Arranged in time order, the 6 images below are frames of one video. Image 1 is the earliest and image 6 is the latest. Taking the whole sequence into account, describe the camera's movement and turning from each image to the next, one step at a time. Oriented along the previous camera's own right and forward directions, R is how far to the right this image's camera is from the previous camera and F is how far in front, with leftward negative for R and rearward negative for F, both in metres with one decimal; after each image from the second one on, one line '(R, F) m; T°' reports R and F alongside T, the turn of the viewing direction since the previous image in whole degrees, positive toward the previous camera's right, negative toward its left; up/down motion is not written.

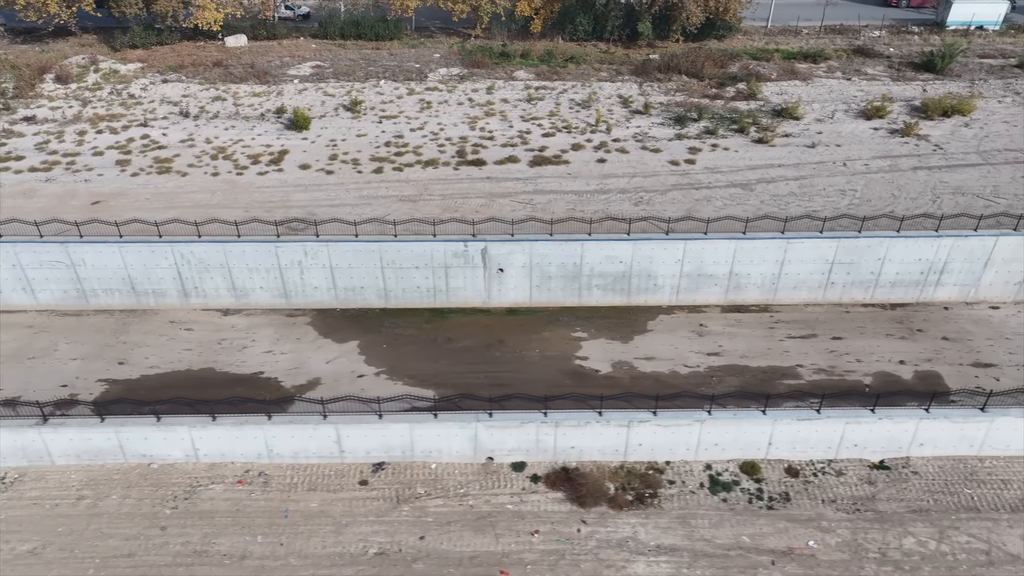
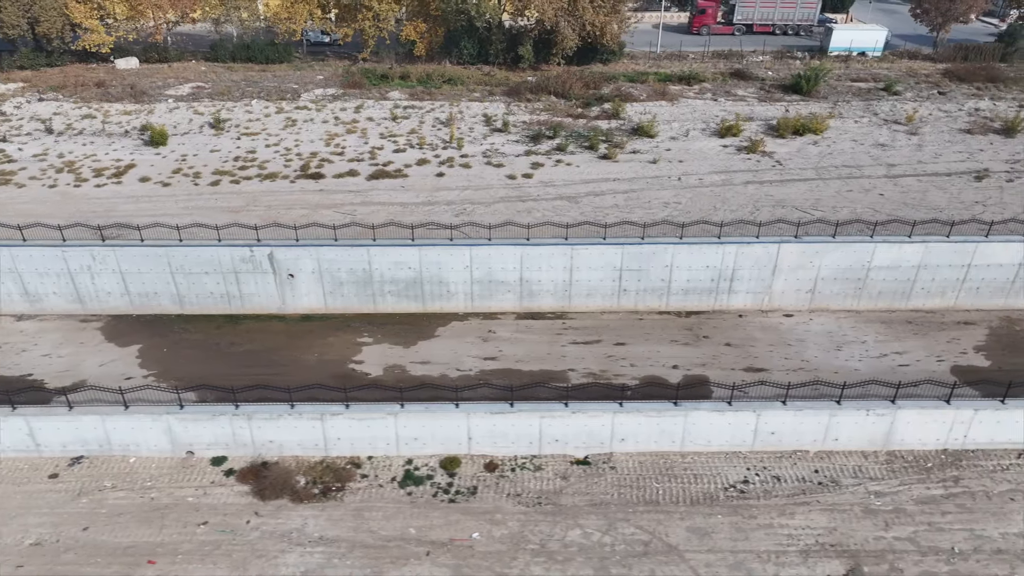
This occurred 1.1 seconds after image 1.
(+4.9, -0.1) m; 0°
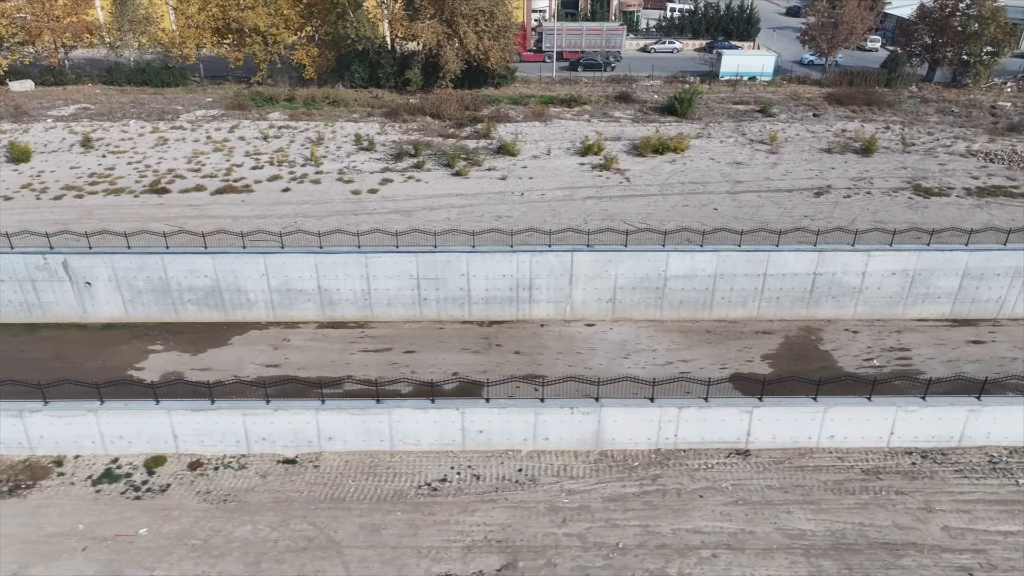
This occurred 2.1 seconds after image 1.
(+4.8, -0.1) m; 0°
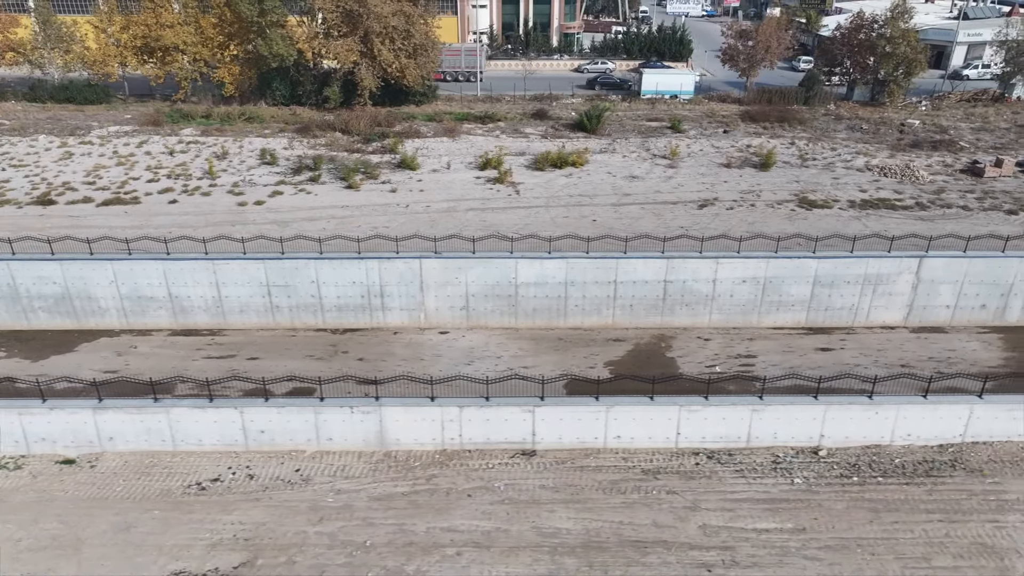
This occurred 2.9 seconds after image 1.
(+3.5, 0.0) m; 0°
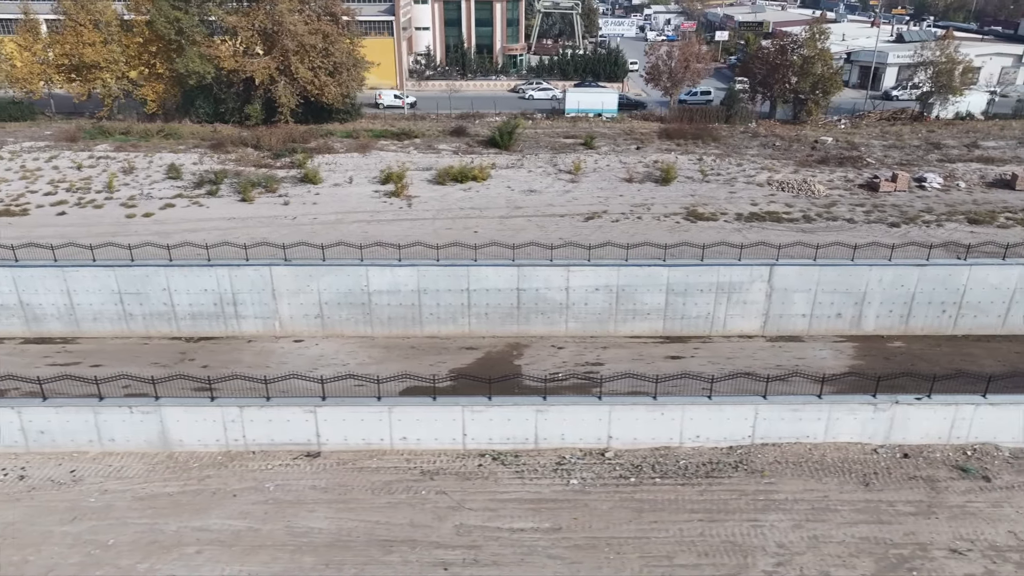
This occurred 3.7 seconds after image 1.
(+3.5, 0.0) m; 0°
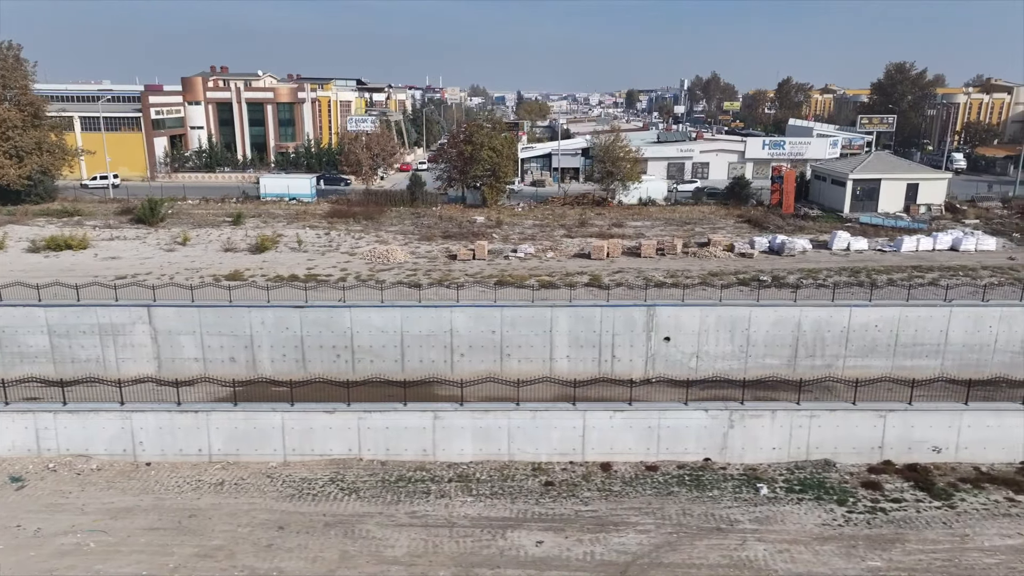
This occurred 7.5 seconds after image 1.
(+14.9, -0.1) m; +1°
